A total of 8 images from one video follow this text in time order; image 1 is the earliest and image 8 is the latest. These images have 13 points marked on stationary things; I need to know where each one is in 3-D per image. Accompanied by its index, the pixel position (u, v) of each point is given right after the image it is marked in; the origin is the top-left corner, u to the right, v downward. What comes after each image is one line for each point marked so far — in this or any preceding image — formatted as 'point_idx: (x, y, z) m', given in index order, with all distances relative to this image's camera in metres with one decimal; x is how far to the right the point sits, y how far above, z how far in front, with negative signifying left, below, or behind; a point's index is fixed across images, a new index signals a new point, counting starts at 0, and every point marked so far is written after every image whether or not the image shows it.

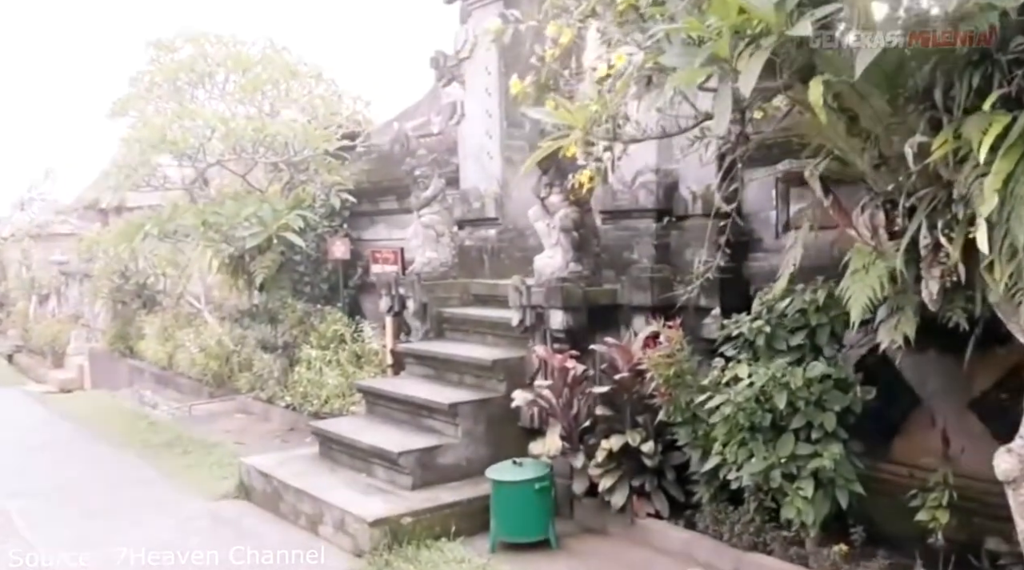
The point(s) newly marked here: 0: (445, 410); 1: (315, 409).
0: (-0.4, -0.7, +5.3) m
1: (-1.6, -1.0, +7.5) m
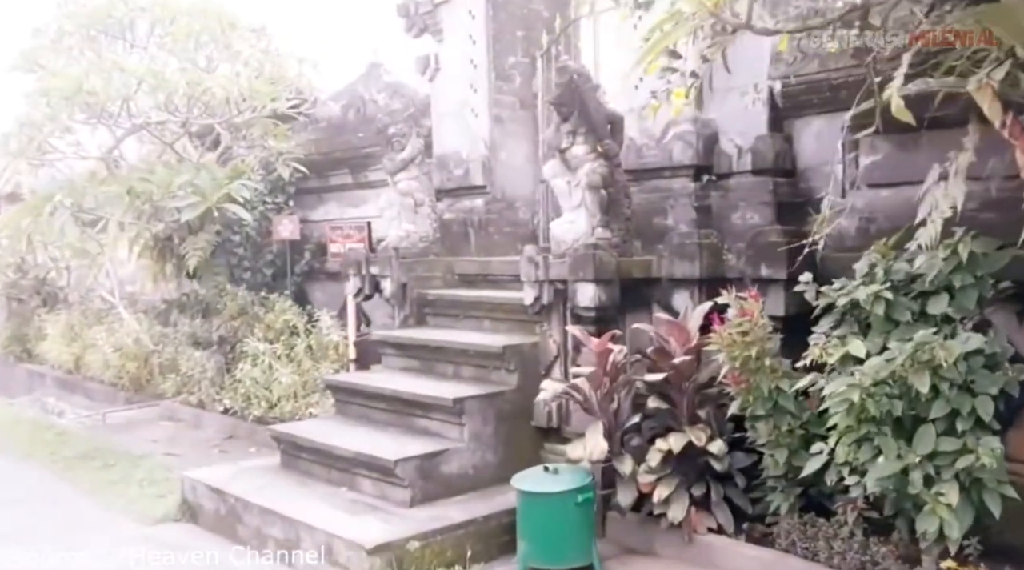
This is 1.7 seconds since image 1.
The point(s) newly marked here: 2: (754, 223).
0: (-0.3, -0.6, +4.3) m
1: (-1.7, -0.9, +6.4) m
2: (+1.1, +0.3, +4.4) m
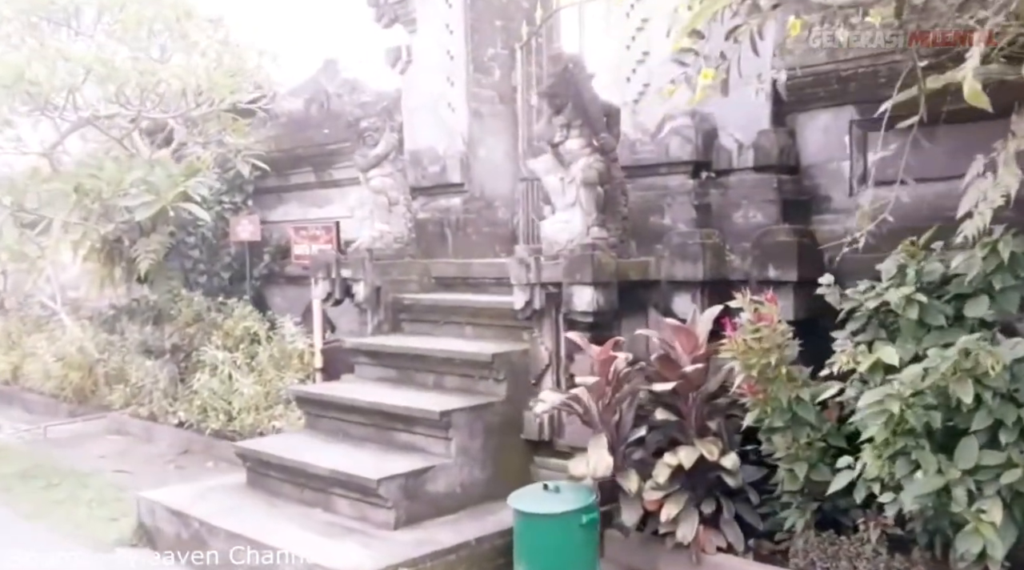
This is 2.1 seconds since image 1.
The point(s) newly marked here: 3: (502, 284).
0: (-0.3, -0.6, +4.0) m
1: (-1.9, -0.9, +6.0) m
2: (+1.1, +0.3, +4.1) m
3: (-0.1, 0.0, +5.0) m
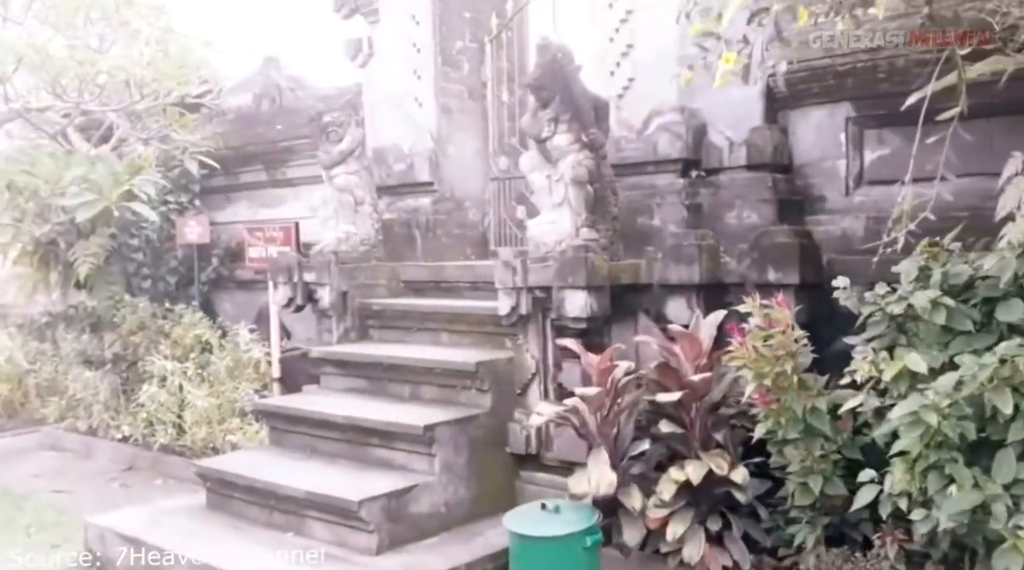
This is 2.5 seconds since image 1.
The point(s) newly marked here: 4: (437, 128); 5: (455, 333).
0: (-0.4, -0.6, +3.7) m
1: (-2.1, -0.9, +5.6) m
2: (+1.0, +0.3, +4.0) m
3: (-0.2, 0.0, +4.8) m
4: (-0.4, +0.9, +5.2) m
5: (-0.3, -0.2, +4.5) m
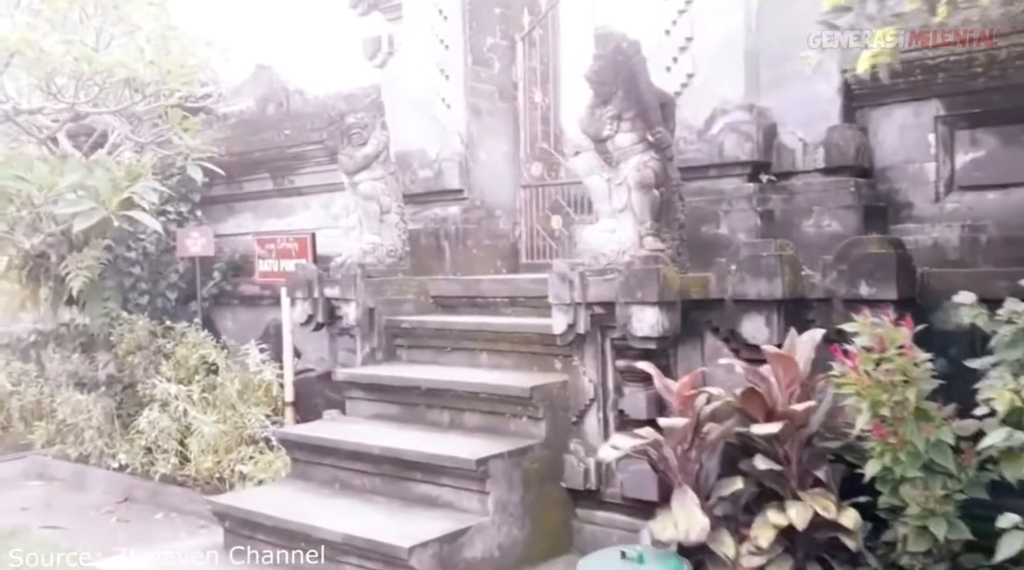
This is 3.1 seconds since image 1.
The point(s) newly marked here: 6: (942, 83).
0: (-0.2, -0.7, +3.3) m
1: (-1.9, -1.0, +5.1) m
2: (+1.2, +0.2, +3.6) m
3: (0.0, -0.1, +4.4) m
4: (-0.2, +0.8, +4.8) m
5: (-0.1, -0.3, +4.1) m
6: (+1.6, +0.8, +3.5) m
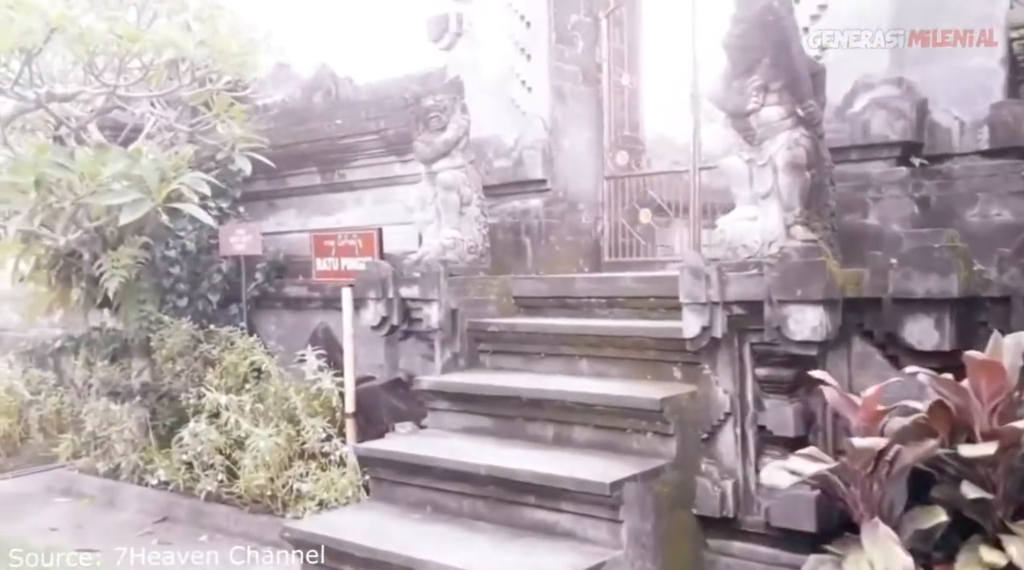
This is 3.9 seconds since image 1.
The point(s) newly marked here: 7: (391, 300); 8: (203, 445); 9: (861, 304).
0: (+0.2, -0.6, +2.9) m
1: (-1.5, -1.0, +4.7) m
2: (+1.7, +0.2, +3.1) m
3: (+0.4, -0.1, +3.9) m
4: (+0.2, +0.8, +4.4) m
5: (+0.3, -0.3, +3.6) m
6: (+2.0, +0.8, +3.1) m
7: (-0.5, -0.1, +4.1) m
8: (-1.6, -0.8, +4.8) m
9: (+1.2, -0.1, +3.1) m
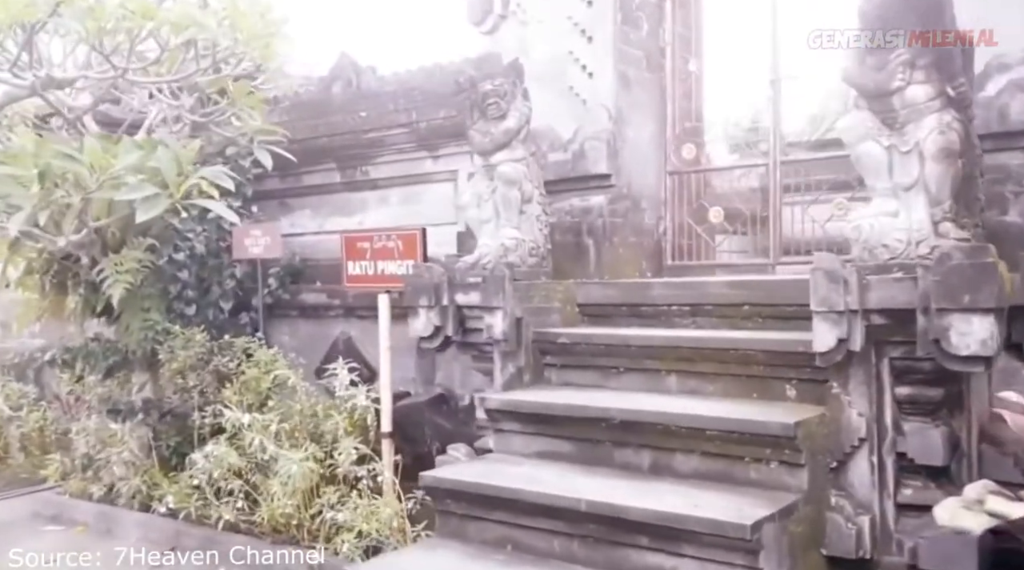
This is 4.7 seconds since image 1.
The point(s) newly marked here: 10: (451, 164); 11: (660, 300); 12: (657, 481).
0: (+0.6, -0.7, +2.4) m
1: (-1.2, -1.1, +4.2) m
2: (+2.0, +0.2, +2.8) m
3: (+0.7, -0.1, +3.5) m
4: (+0.4, +0.8, +3.9) m
5: (+0.6, -0.3, +3.2) m
6: (+2.3, +0.8, +2.7) m
7: (-0.3, -0.1, +3.6) m
8: (-1.4, -0.8, +4.3) m
9: (+1.5, -0.1, +2.7) m
10: (-0.3, +0.6, +4.8) m
11: (+0.6, -0.1, +3.5) m
12: (+0.5, -0.6, +2.9) m
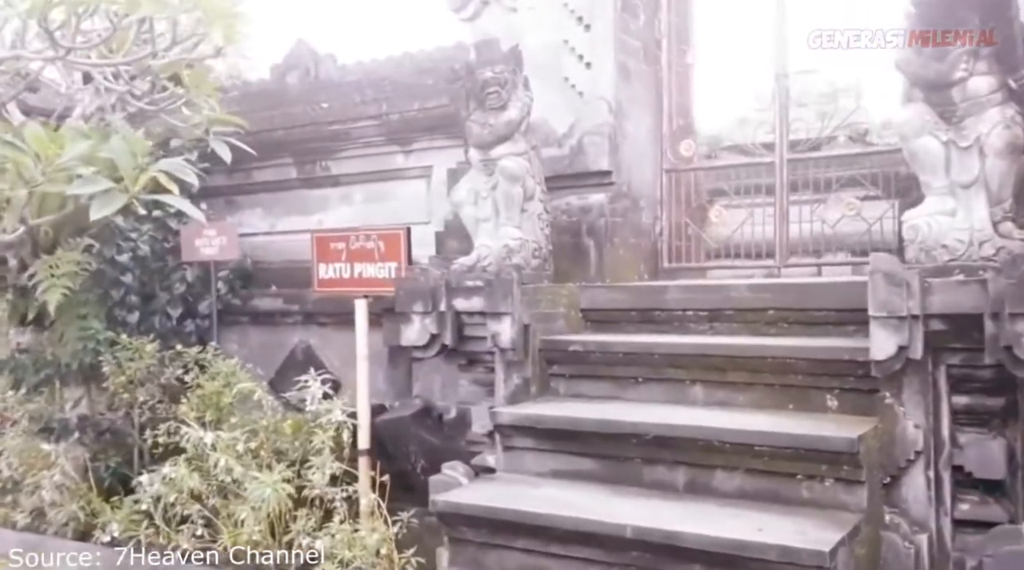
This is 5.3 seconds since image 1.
0: (+0.7, -0.7, +2.2) m
1: (-1.3, -1.1, +3.8) m
2: (+2.0, +0.2, +2.7) m
3: (+0.7, -0.1, +3.3) m
4: (+0.4, +0.8, +3.7) m
5: (+0.7, -0.3, +3.0) m
6: (+2.4, +0.7, +2.7) m
7: (-0.3, -0.1, +3.3) m
8: (-1.4, -0.9, +3.9) m
9: (+1.6, -0.1, +2.6) m
10: (-0.4, +0.6, +4.5) m
11: (+0.6, -0.1, +3.3) m
12: (+0.5, -0.6, +2.7) m
